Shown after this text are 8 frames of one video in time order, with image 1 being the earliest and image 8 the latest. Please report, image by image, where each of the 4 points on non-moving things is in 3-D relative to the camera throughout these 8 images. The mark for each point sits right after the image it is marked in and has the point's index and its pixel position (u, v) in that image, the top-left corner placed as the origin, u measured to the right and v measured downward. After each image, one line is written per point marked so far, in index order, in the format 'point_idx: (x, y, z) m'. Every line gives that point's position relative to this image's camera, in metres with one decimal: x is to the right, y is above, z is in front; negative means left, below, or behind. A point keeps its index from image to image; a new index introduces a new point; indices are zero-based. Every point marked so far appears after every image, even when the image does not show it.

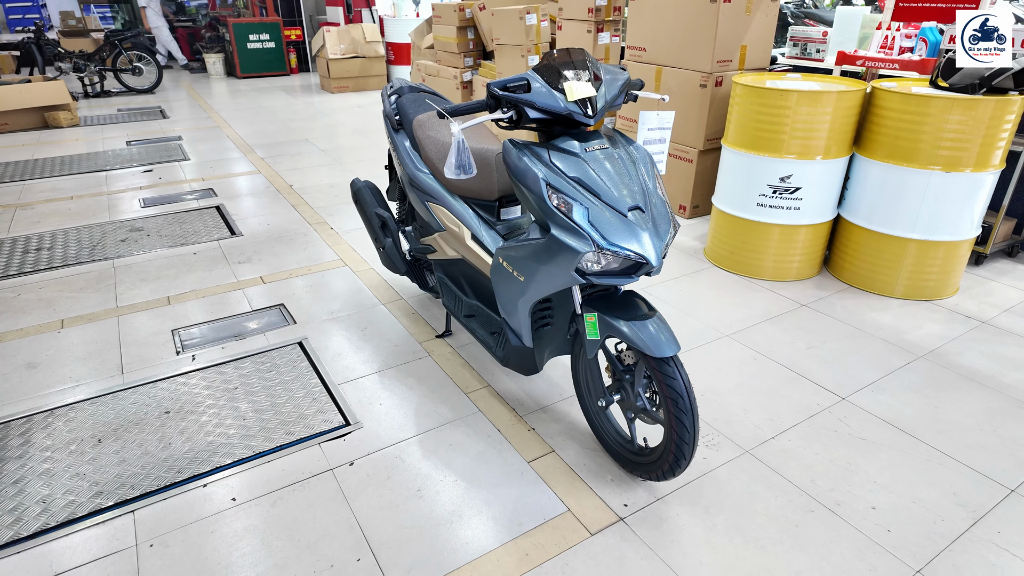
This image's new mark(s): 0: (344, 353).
0: (-0.7, -0.3, +2.6) m
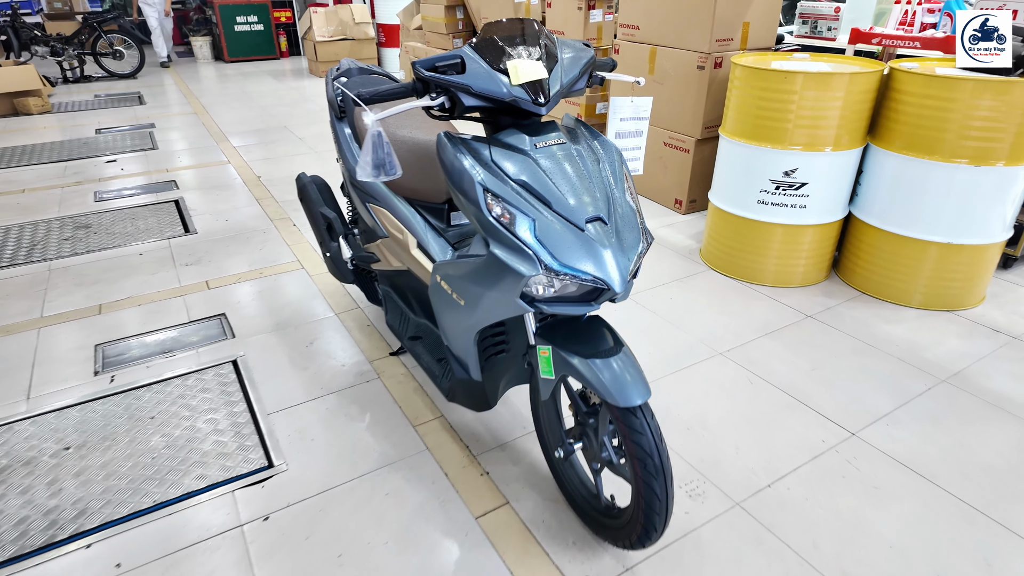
0: (-0.8, -0.3, +2.3) m
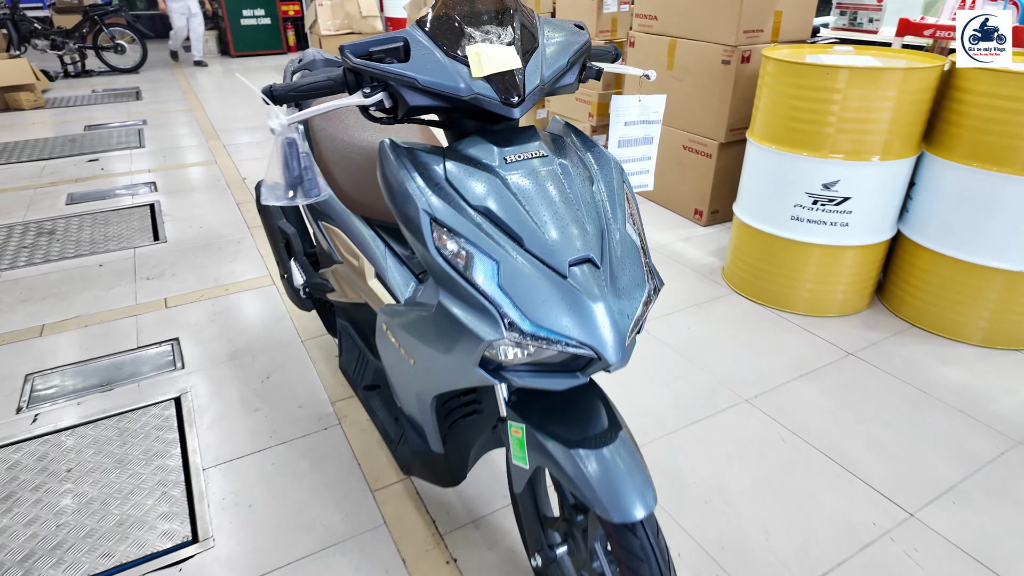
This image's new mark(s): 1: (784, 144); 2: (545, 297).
0: (-0.9, -0.4, +1.9) m
1: (+1.0, +0.5, +2.3) m
2: (0.0, 0.0, +0.9) m
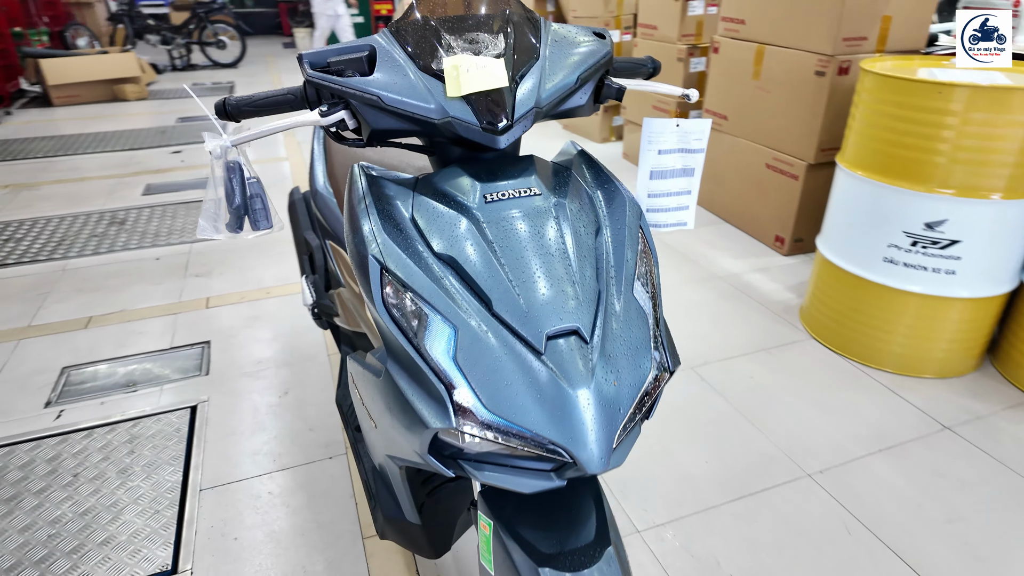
0: (-0.8, -0.4, +1.9) m
1: (+1.2, +0.4, +2.0) m
2: (0.0, -0.1, +0.7) m
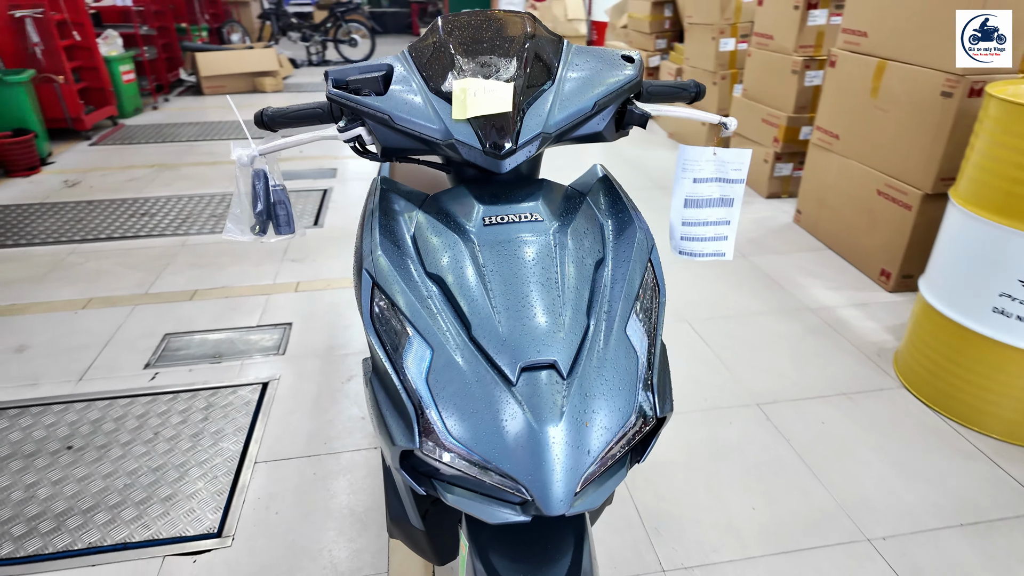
0: (-0.7, -0.4, +2.0) m
1: (+1.4, +0.2, +1.7) m
2: (0.0, -0.1, +0.7) m
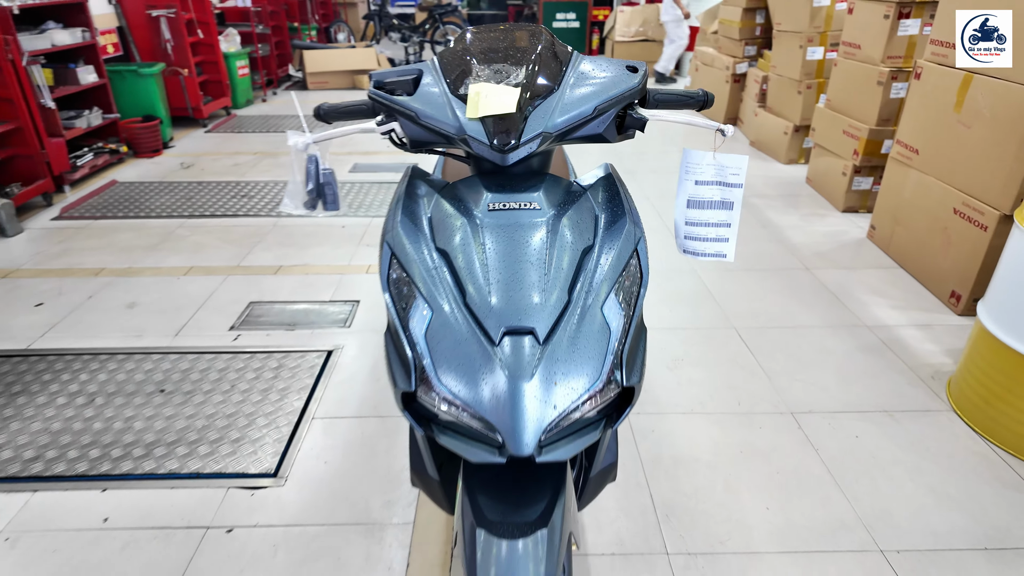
0: (-0.6, -0.3, +2.2) m
1: (+1.5, +0.1, +1.7) m
2: (-0.1, -0.1, +0.9) m
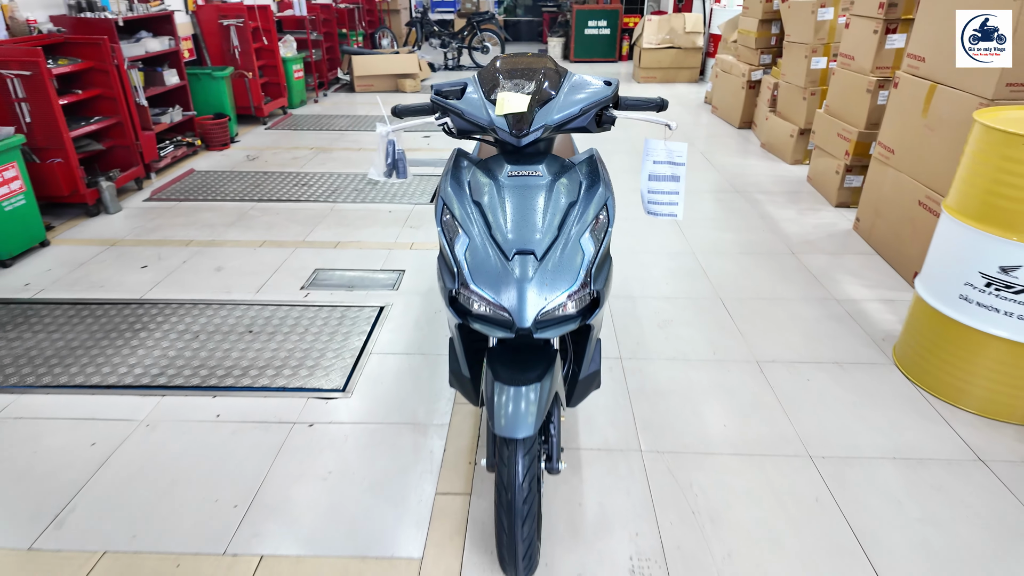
0: (-0.5, -0.2, +2.7) m
1: (+1.6, +0.2, +2.1) m
2: (0.0, 0.0, +1.3) m
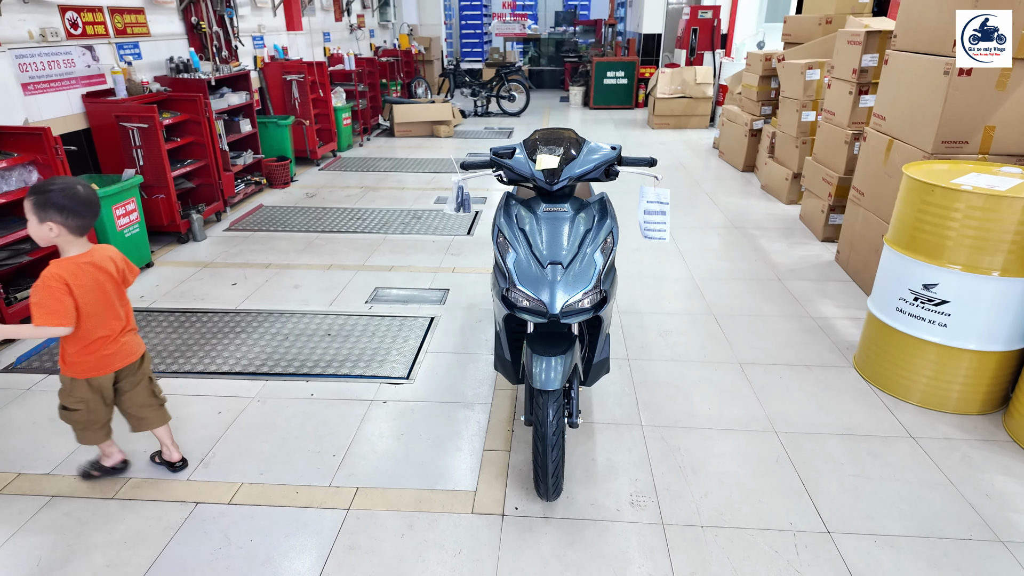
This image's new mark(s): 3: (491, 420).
0: (-0.3, -0.3, +3.3) m
1: (+1.7, +0.2, +2.7) m
2: (+0.1, 0.0, +2.0) m
3: (-0.1, -0.6, +2.6) m
